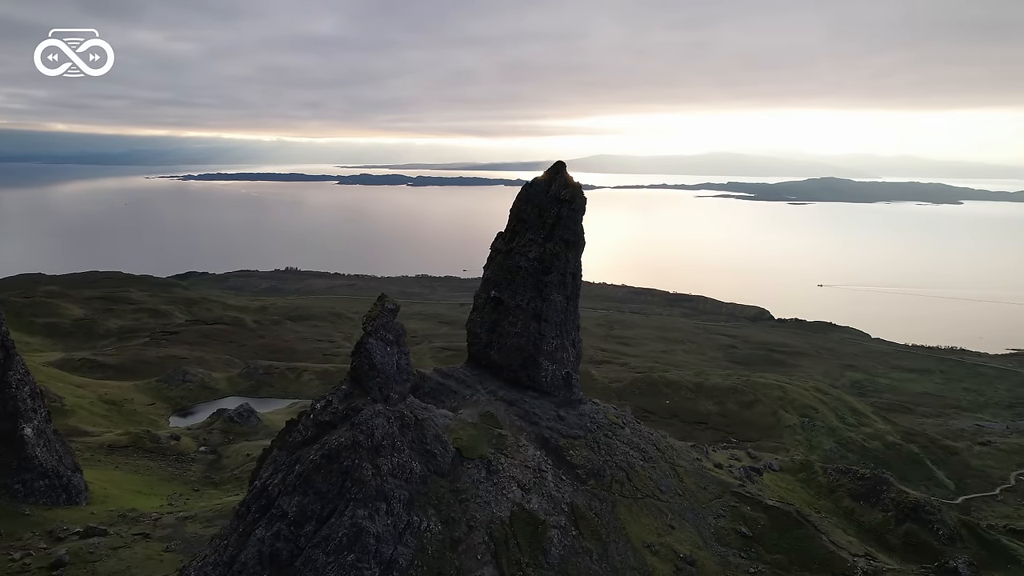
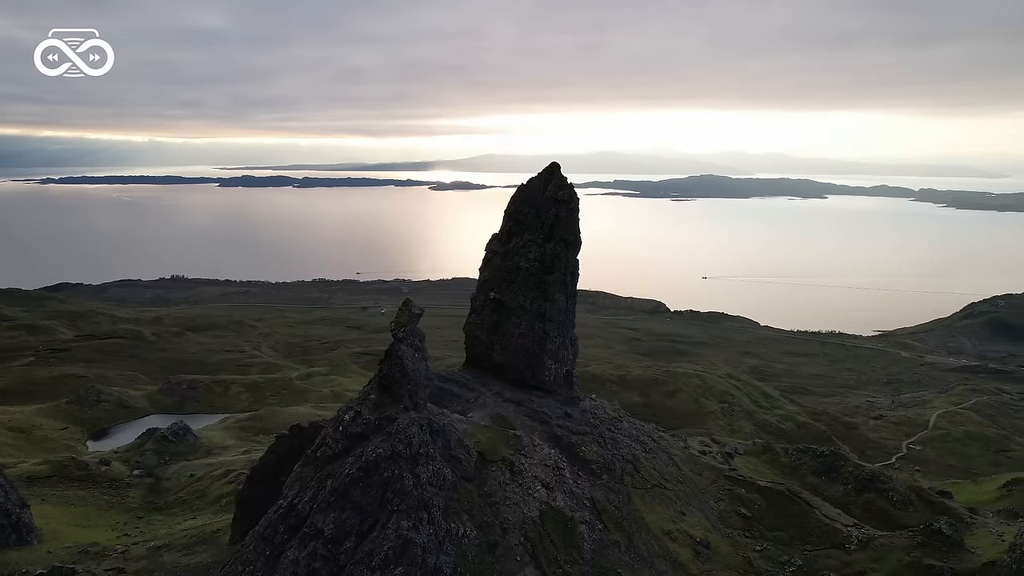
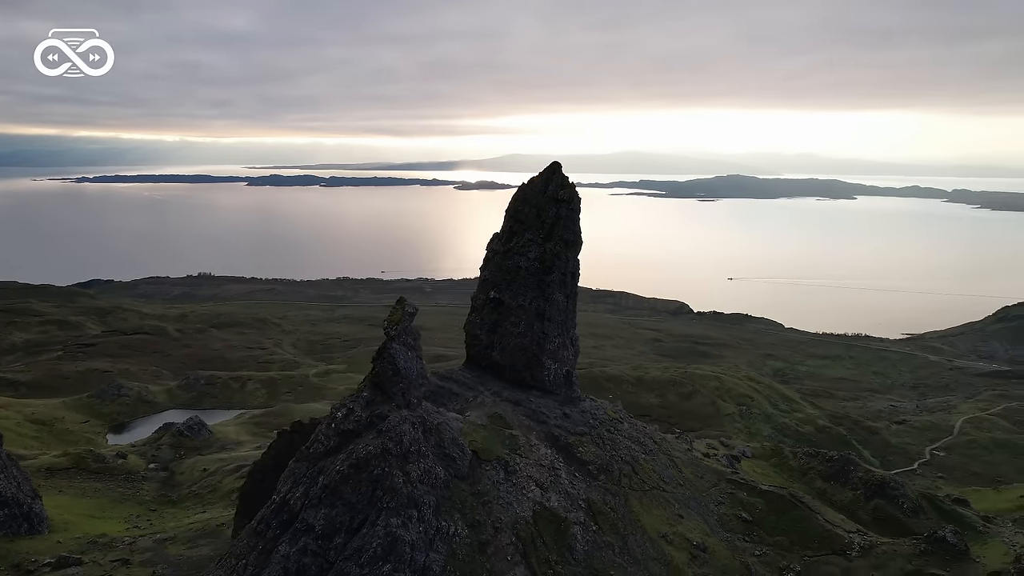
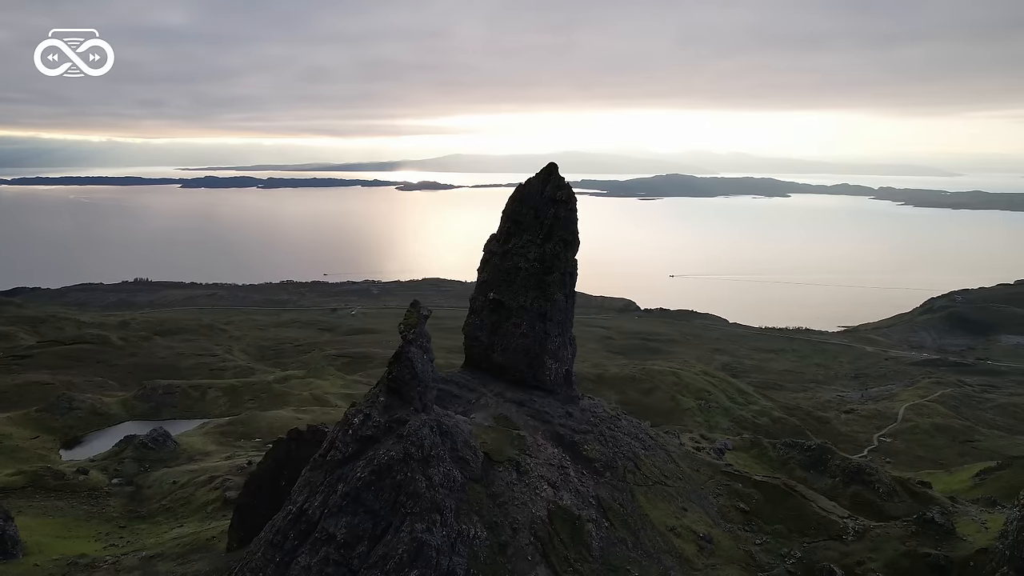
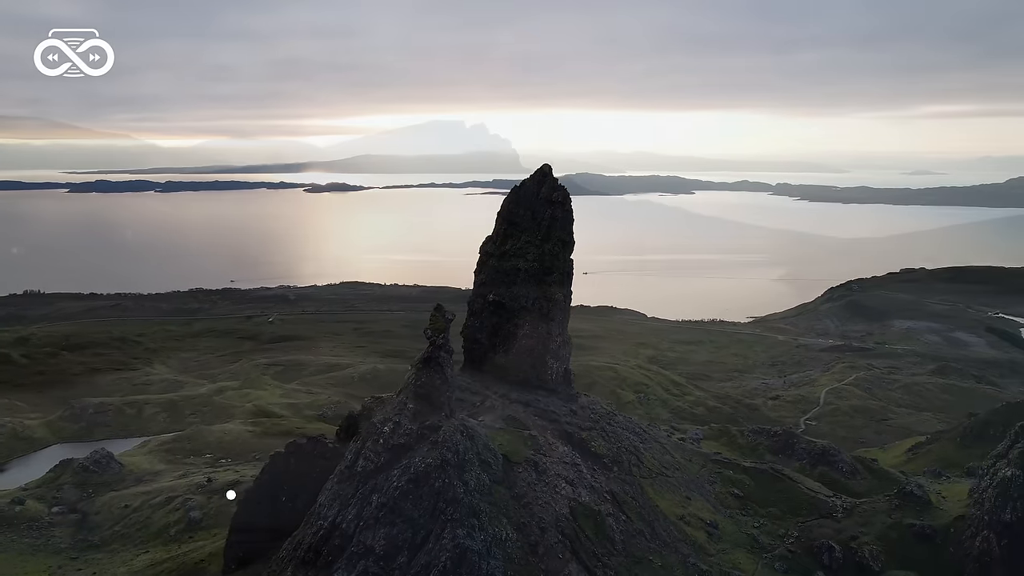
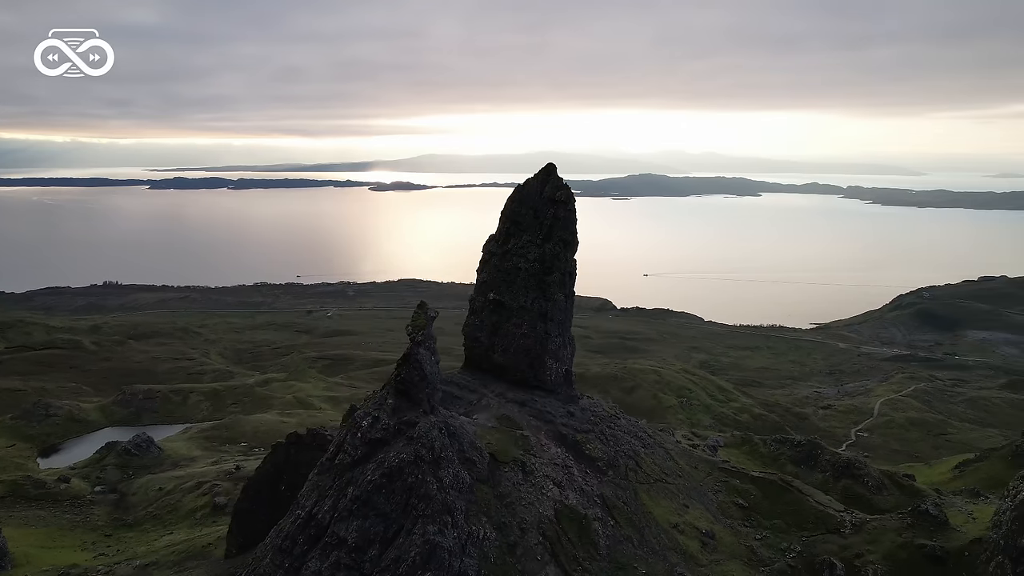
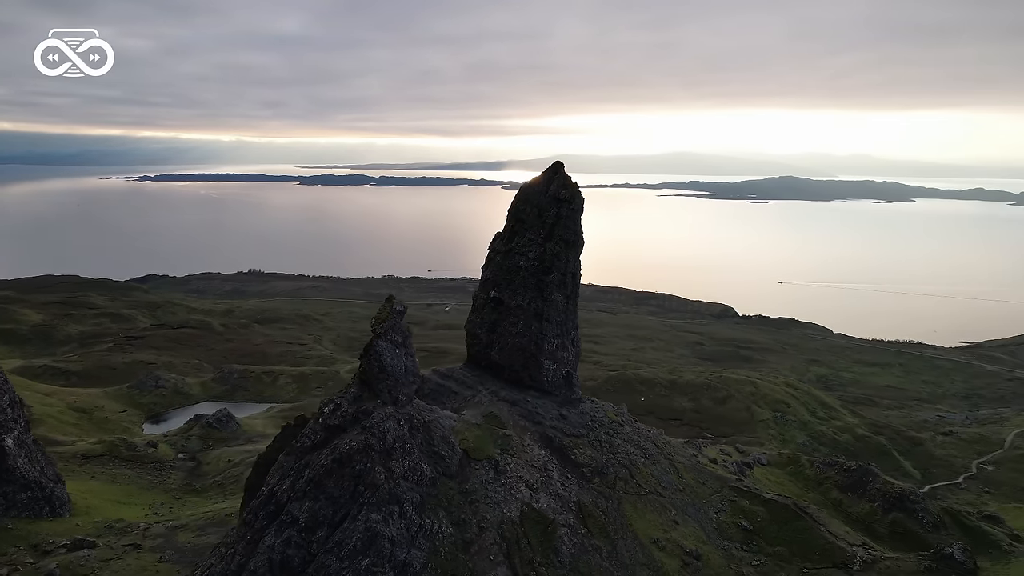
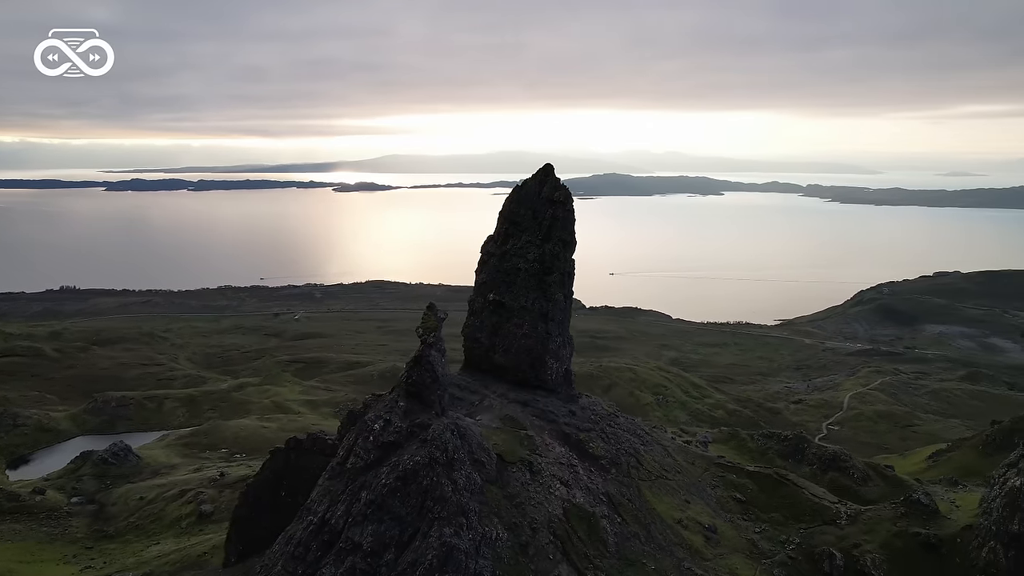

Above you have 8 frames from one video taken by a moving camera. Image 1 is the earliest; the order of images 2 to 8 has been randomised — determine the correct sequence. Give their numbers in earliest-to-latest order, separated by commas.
7, 3, 2, 4, 6, 8, 5
